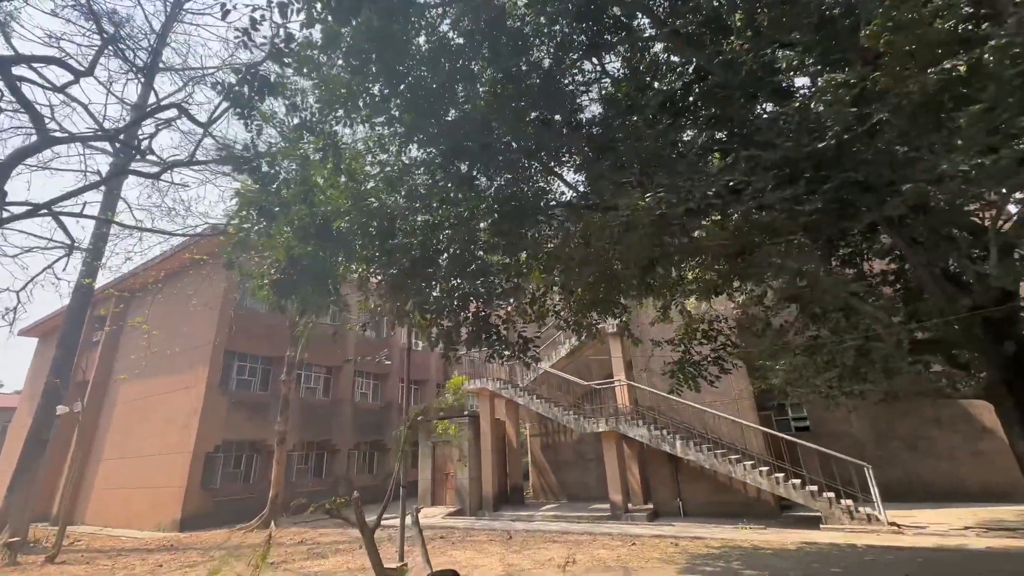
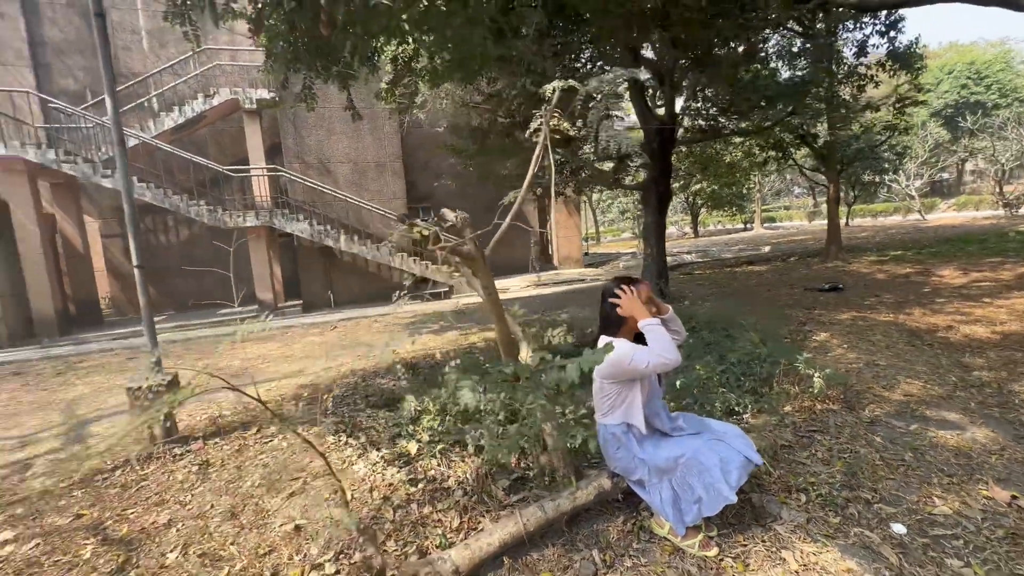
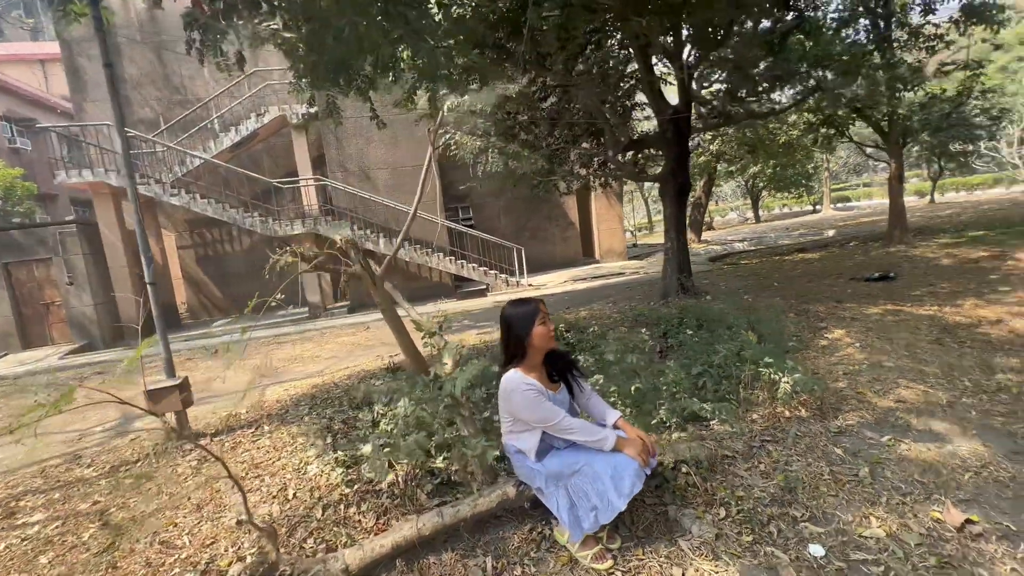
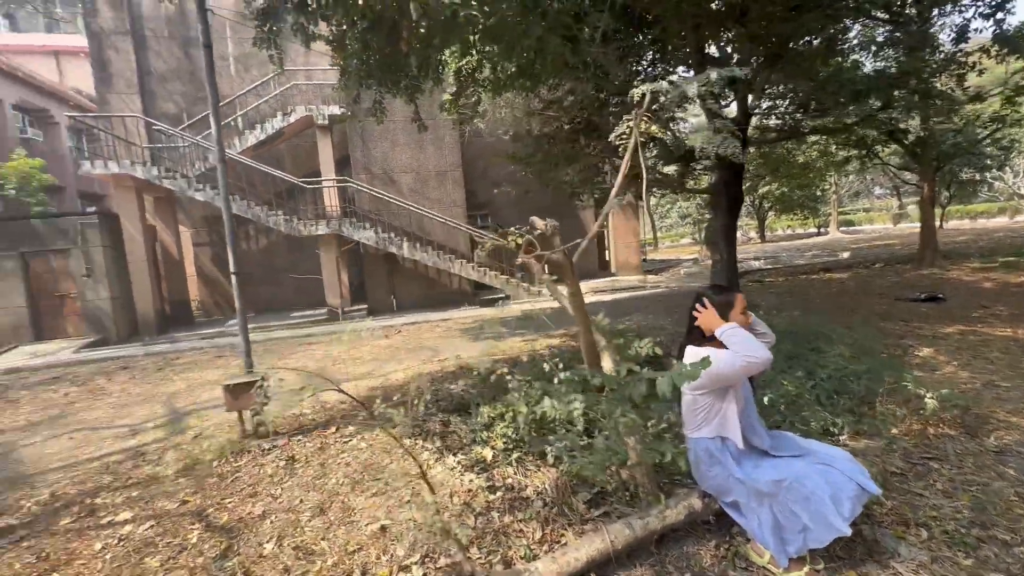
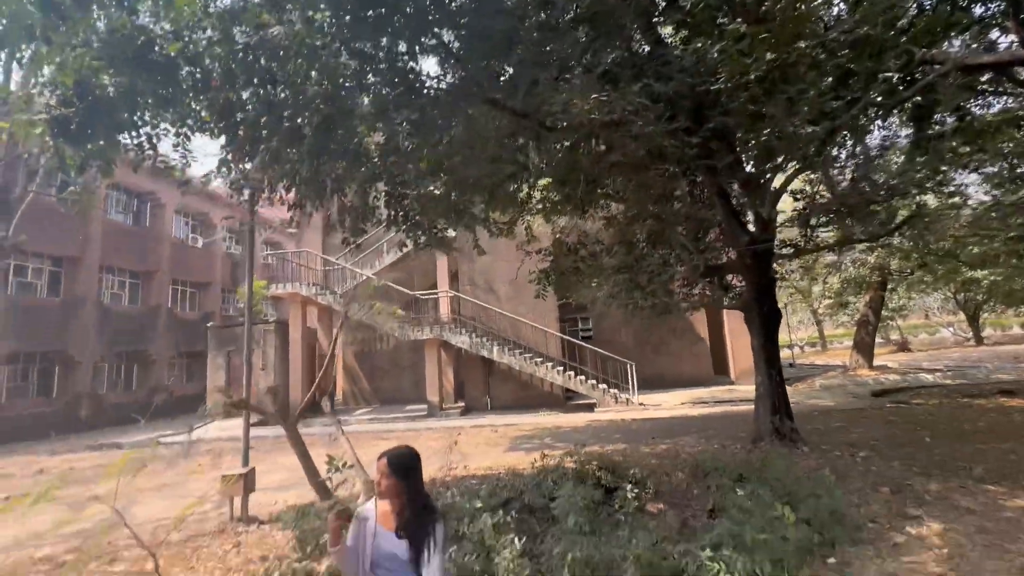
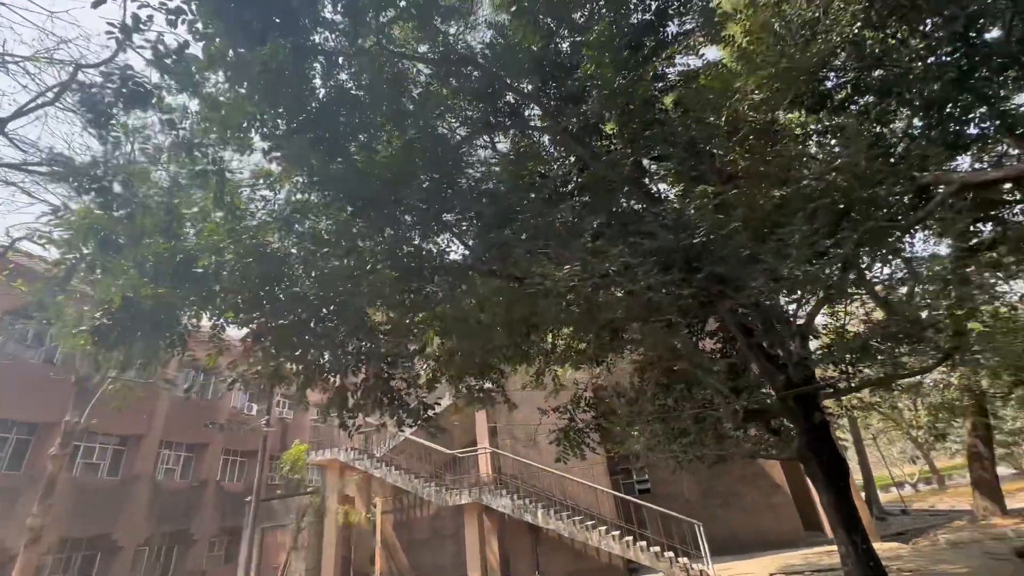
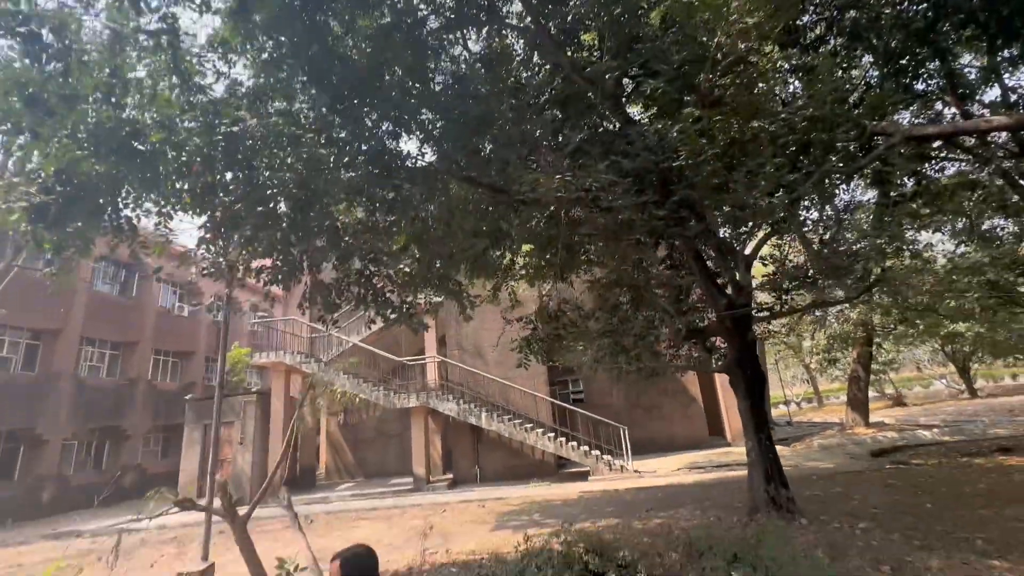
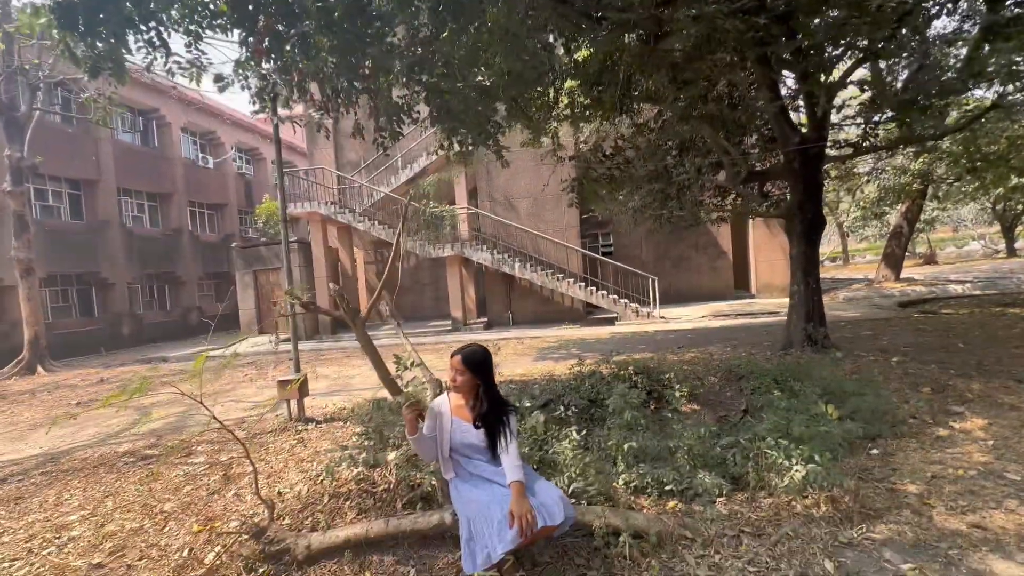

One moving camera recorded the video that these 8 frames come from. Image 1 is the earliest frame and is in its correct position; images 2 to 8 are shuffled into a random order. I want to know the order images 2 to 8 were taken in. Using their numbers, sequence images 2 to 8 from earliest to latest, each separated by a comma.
6, 7, 5, 8, 3, 2, 4
